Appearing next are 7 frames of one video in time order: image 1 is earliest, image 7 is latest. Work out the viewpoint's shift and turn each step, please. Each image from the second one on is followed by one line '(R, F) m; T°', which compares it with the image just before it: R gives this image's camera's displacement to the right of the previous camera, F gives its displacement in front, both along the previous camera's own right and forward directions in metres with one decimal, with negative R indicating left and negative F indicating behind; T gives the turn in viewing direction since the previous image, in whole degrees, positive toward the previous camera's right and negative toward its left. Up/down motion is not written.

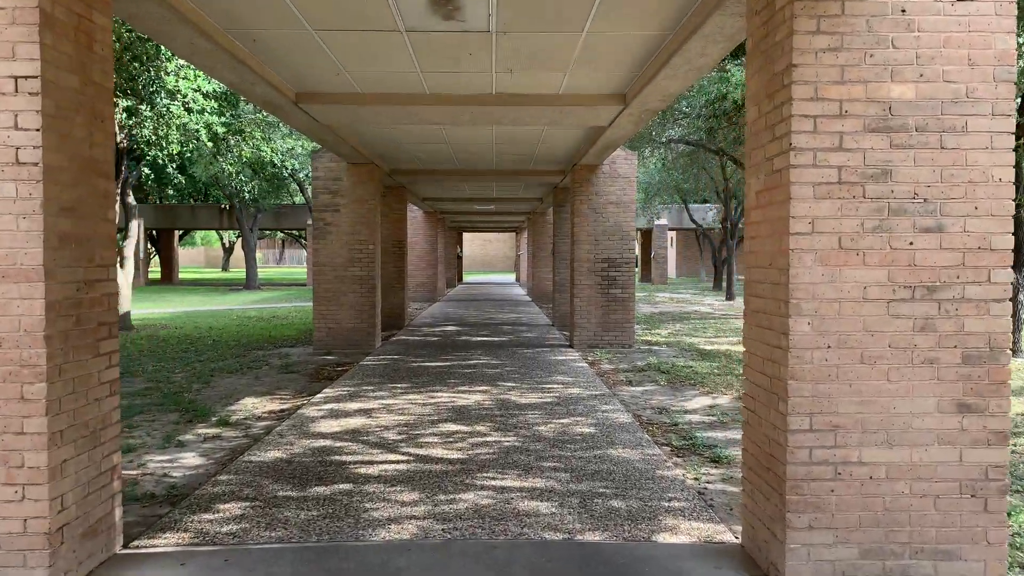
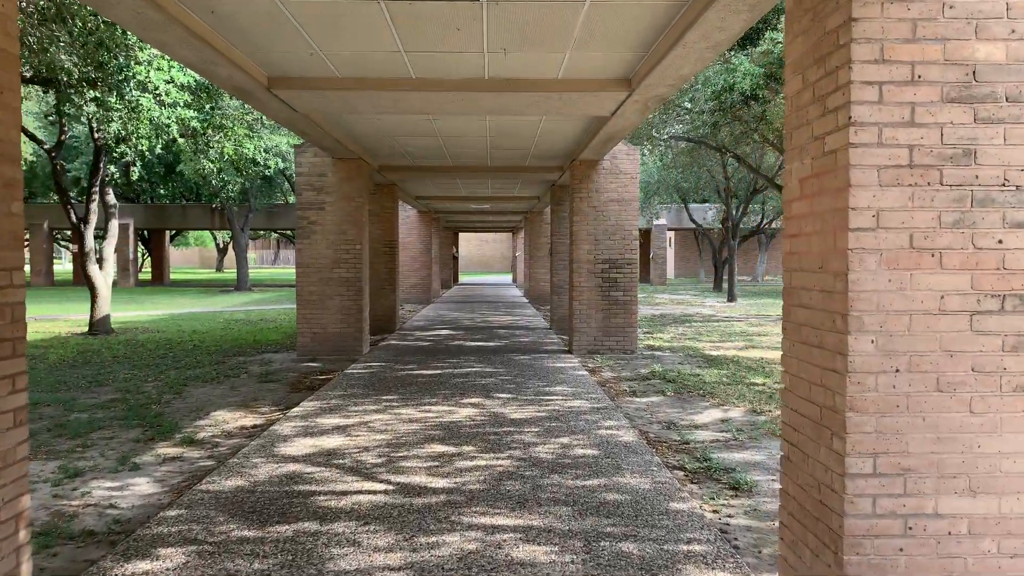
(0.0, +0.6) m; 0°
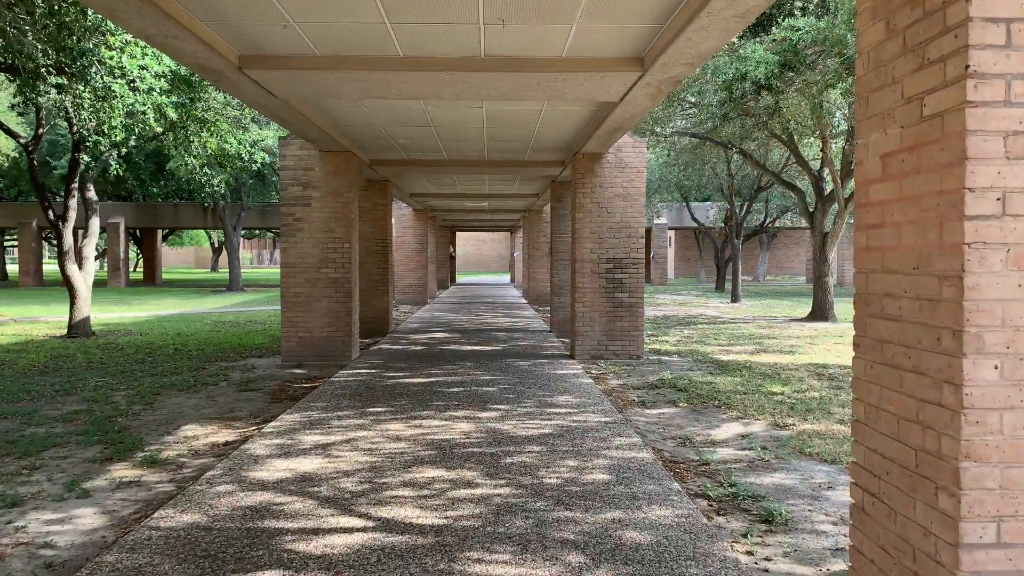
(0.0, +0.6) m; 0°
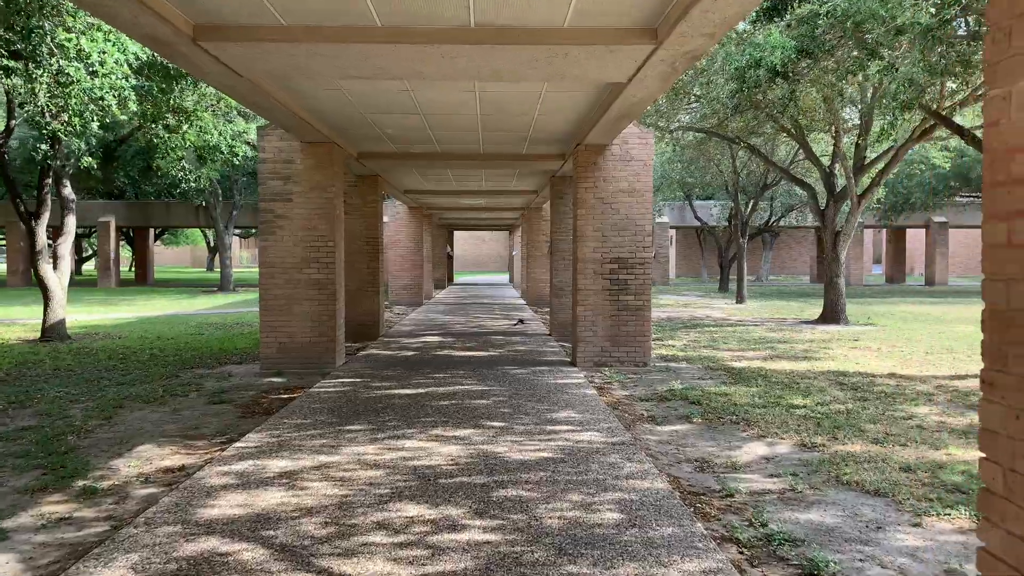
(0.0, +0.7) m; 0°
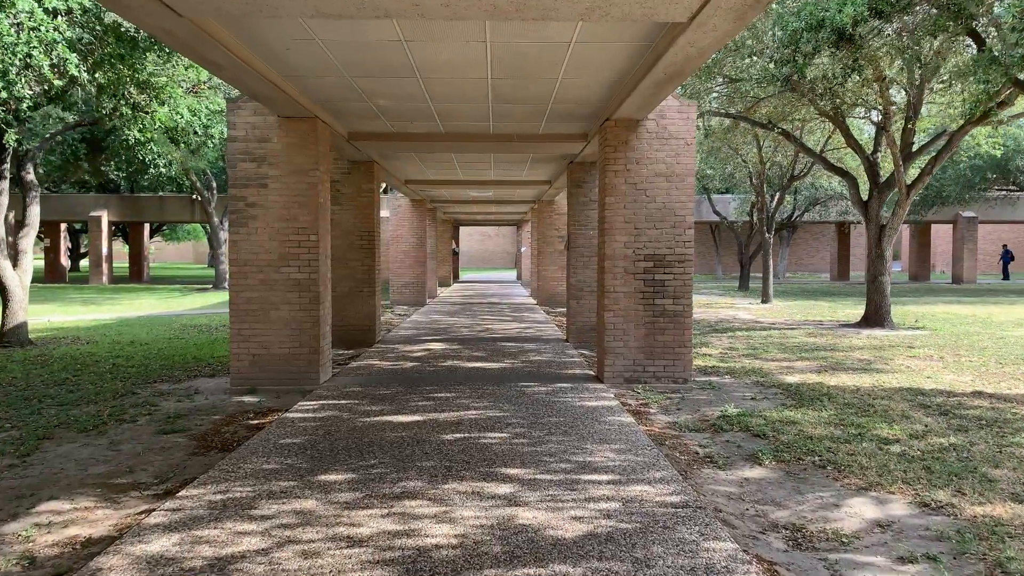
(-0.1, +1.4) m; 0°
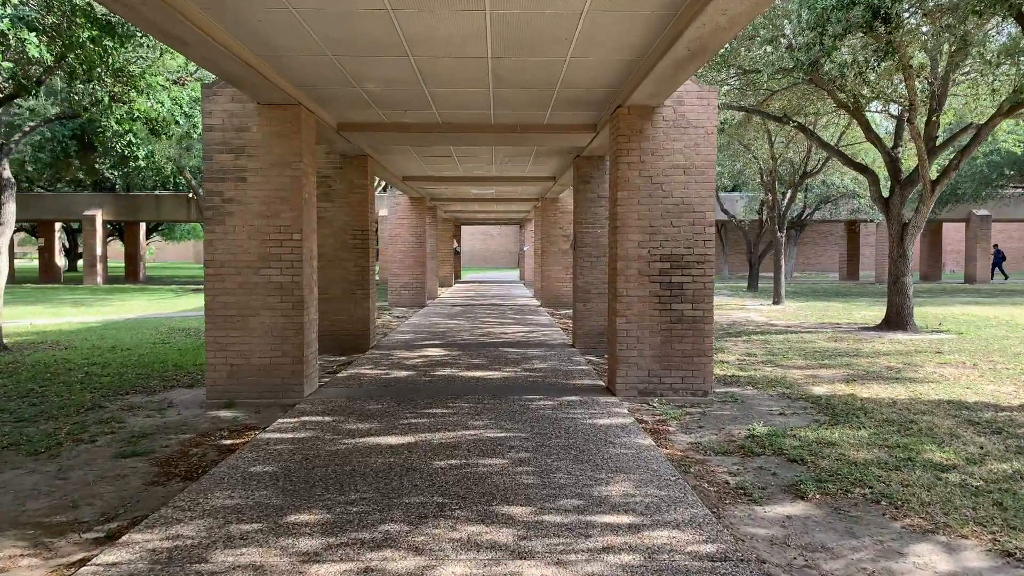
(0.0, +0.7) m; 0°
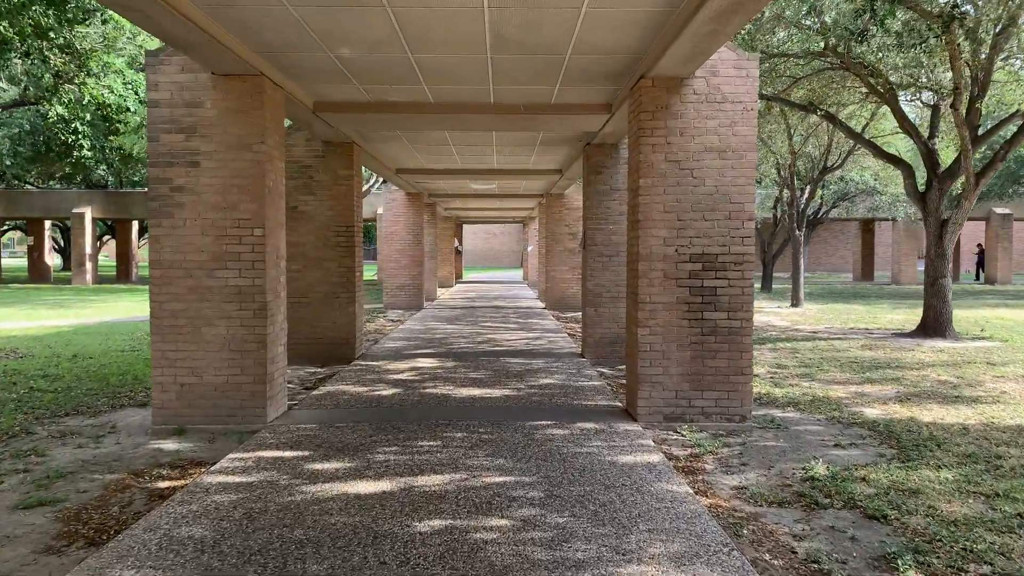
(0.0, +1.1) m; 0°
